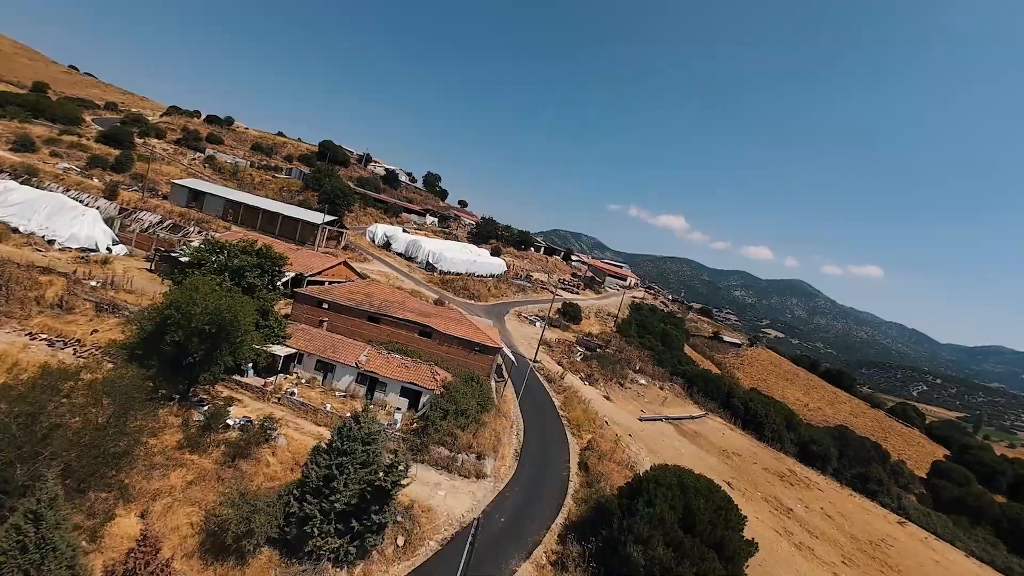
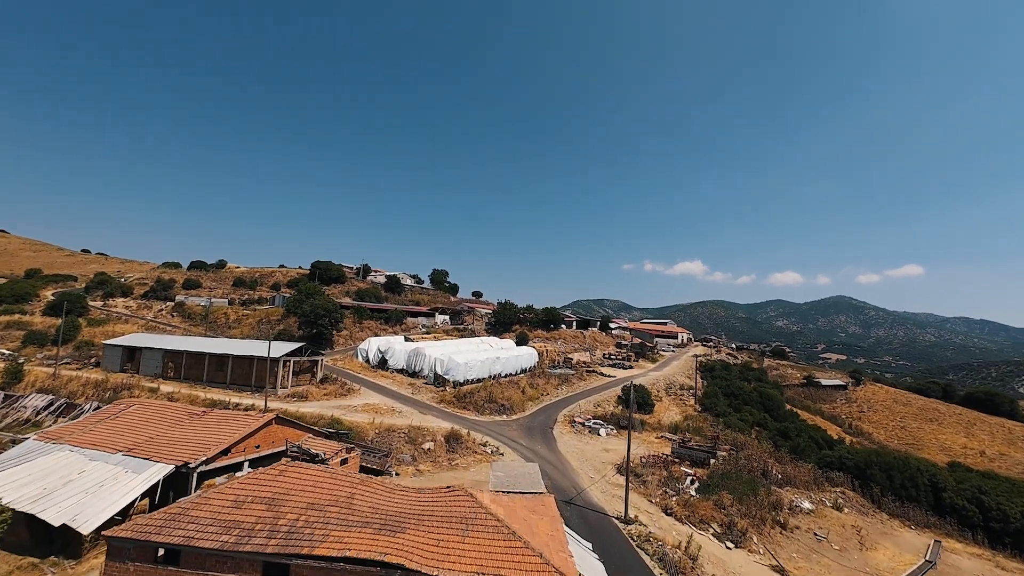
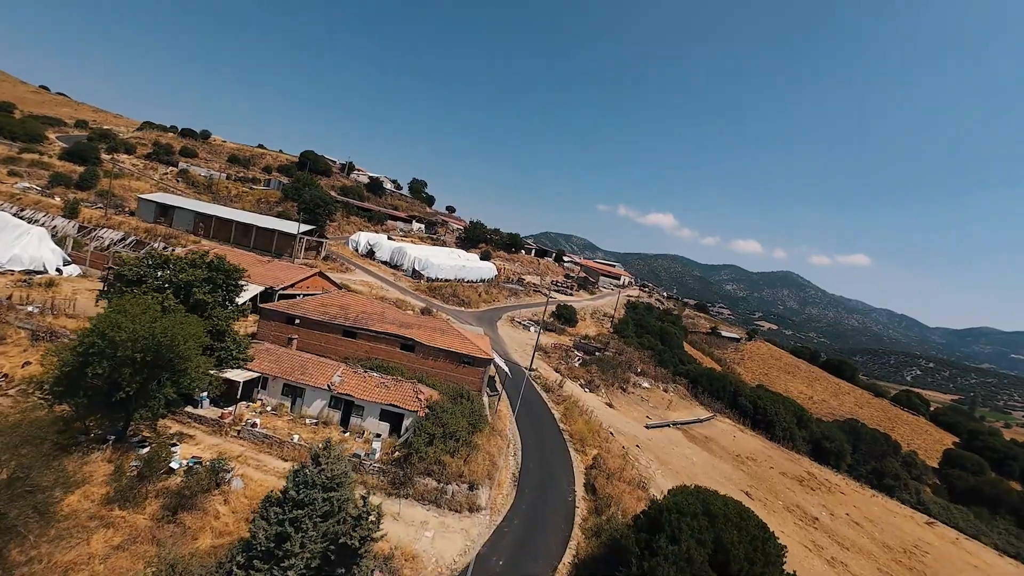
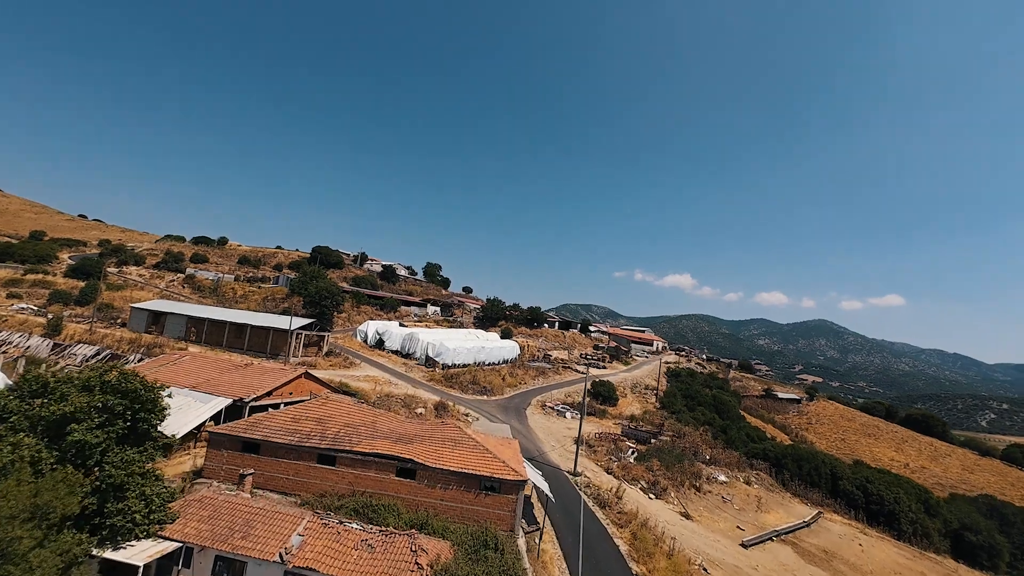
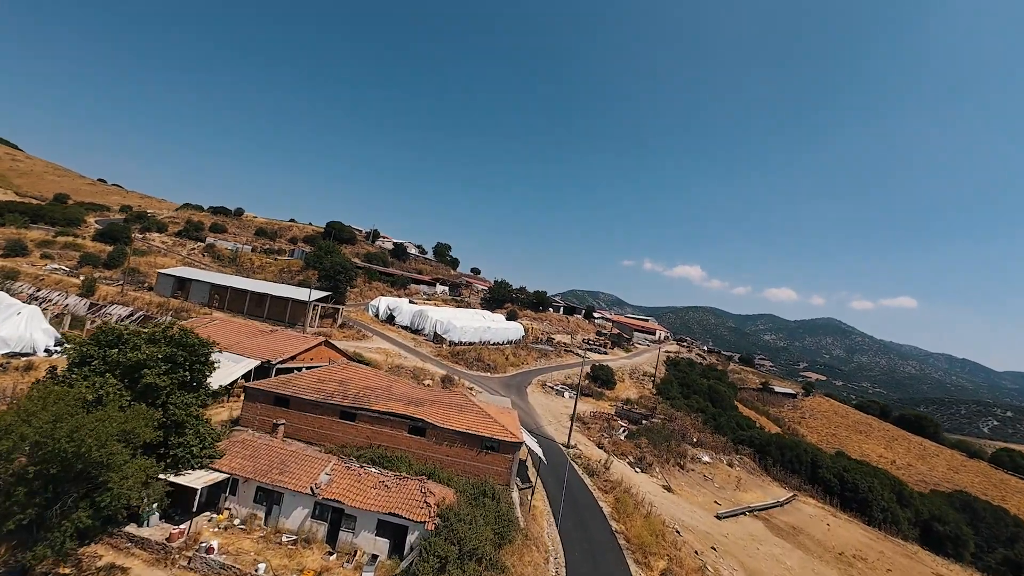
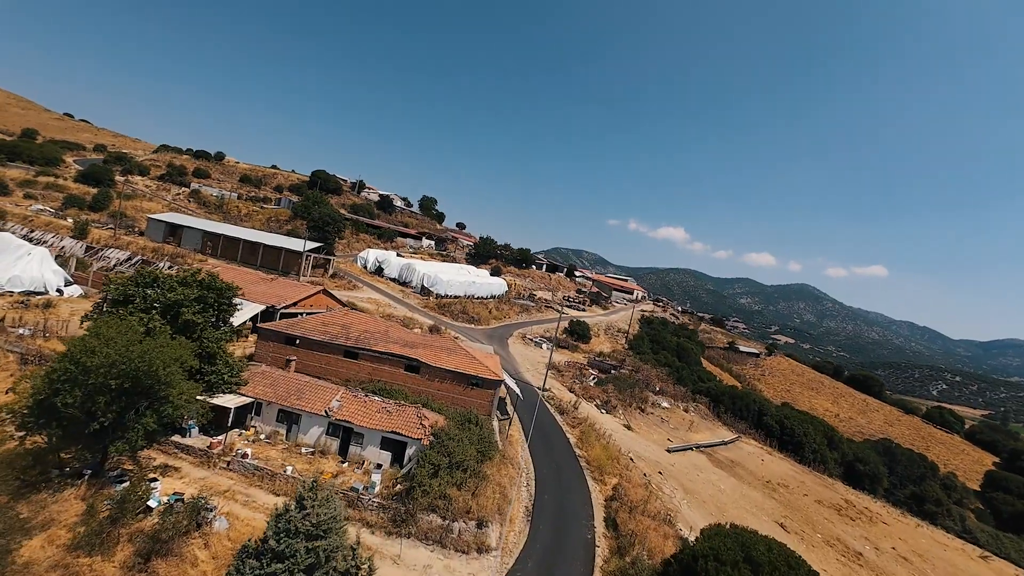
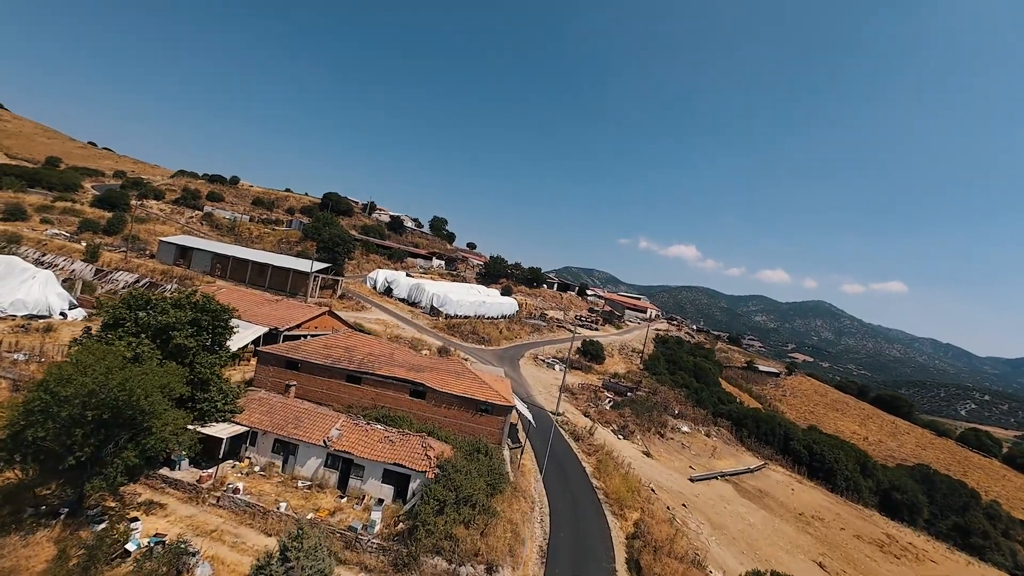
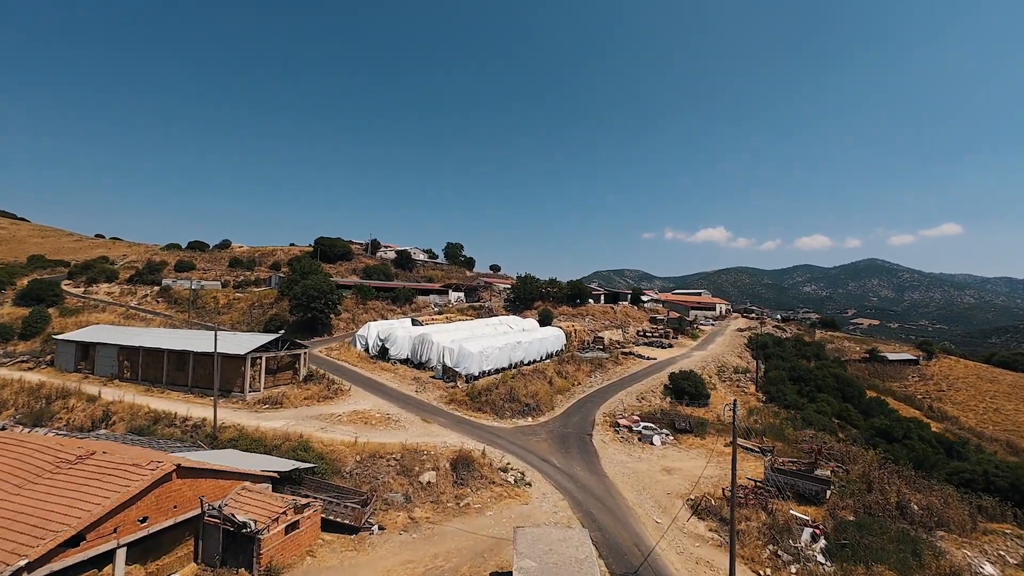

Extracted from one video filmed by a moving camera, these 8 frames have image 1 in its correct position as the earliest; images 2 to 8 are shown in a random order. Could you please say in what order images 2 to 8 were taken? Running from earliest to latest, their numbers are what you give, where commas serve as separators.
3, 6, 7, 5, 4, 2, 8
